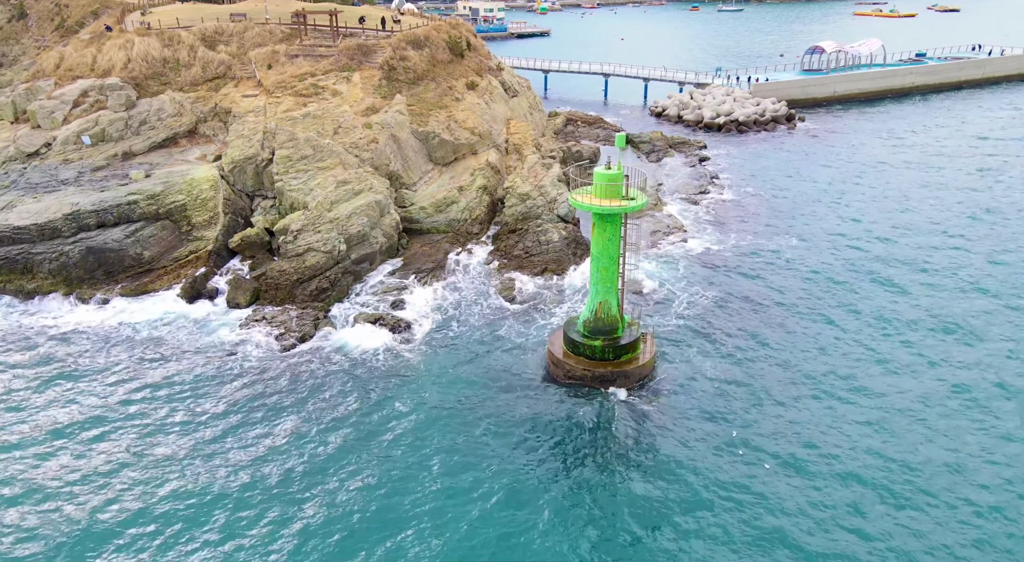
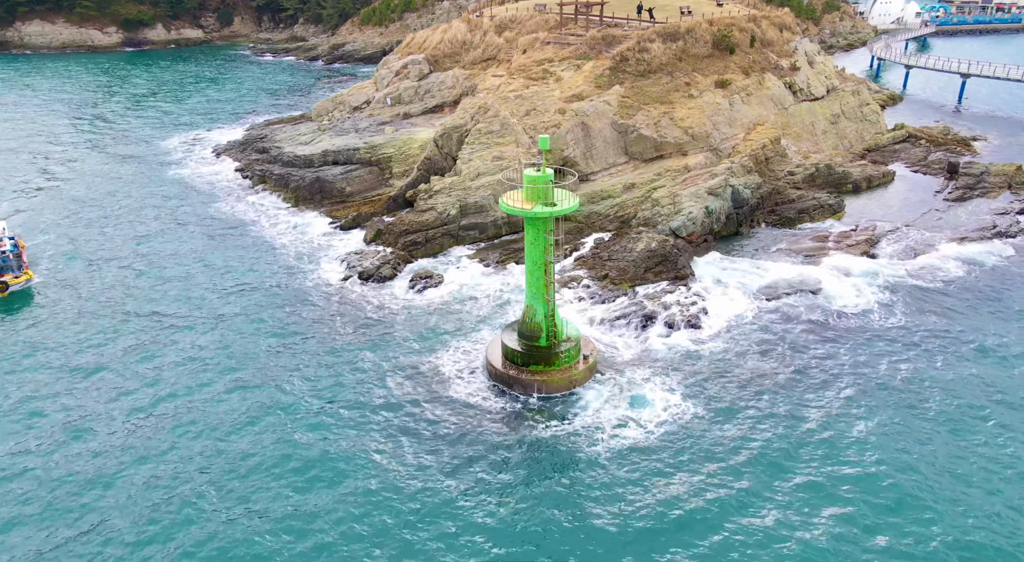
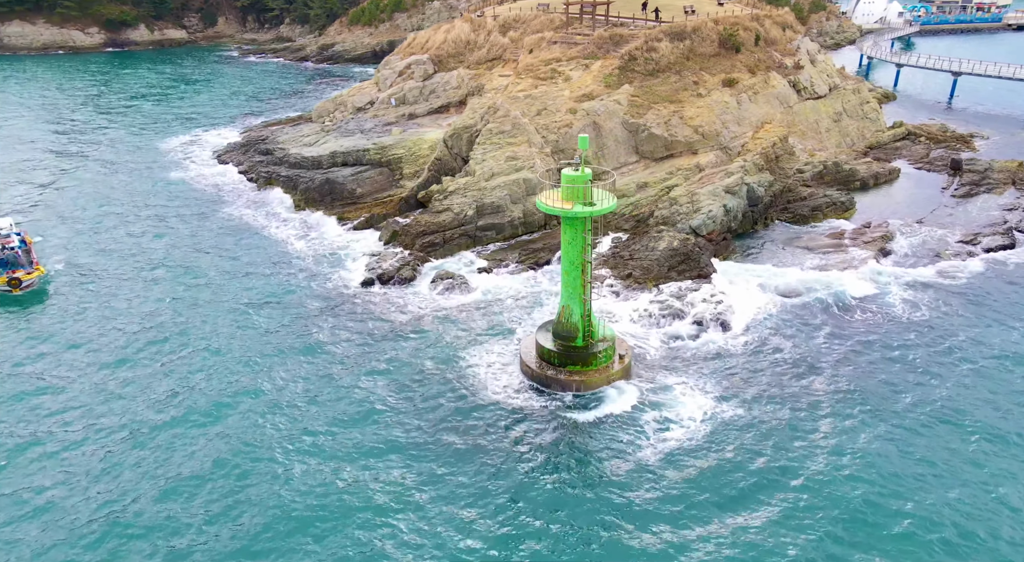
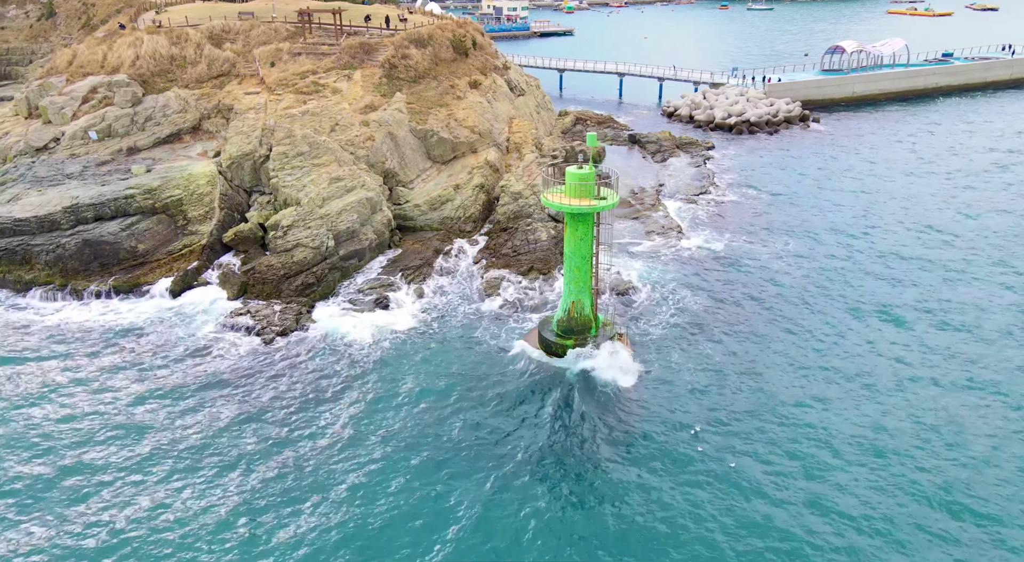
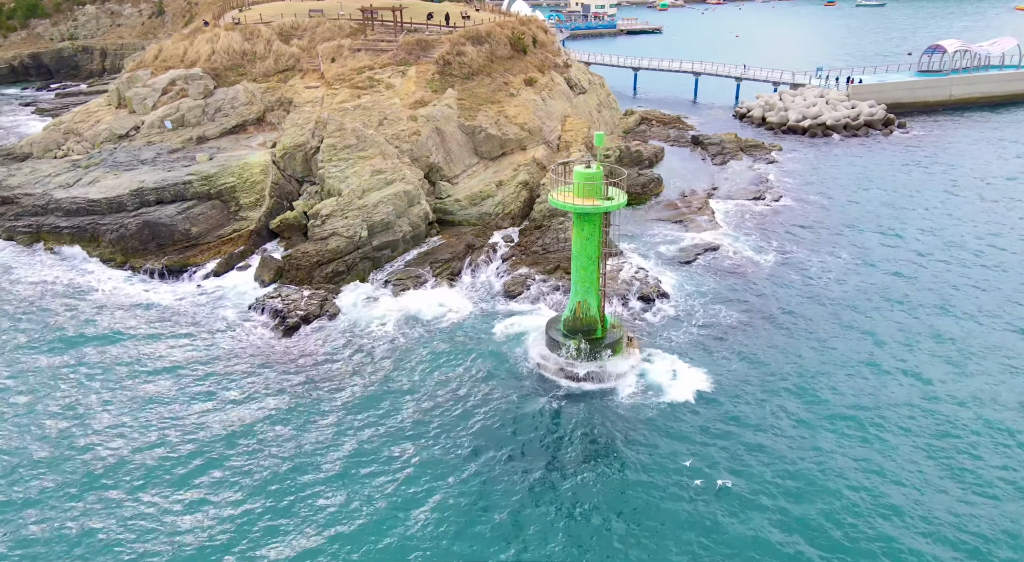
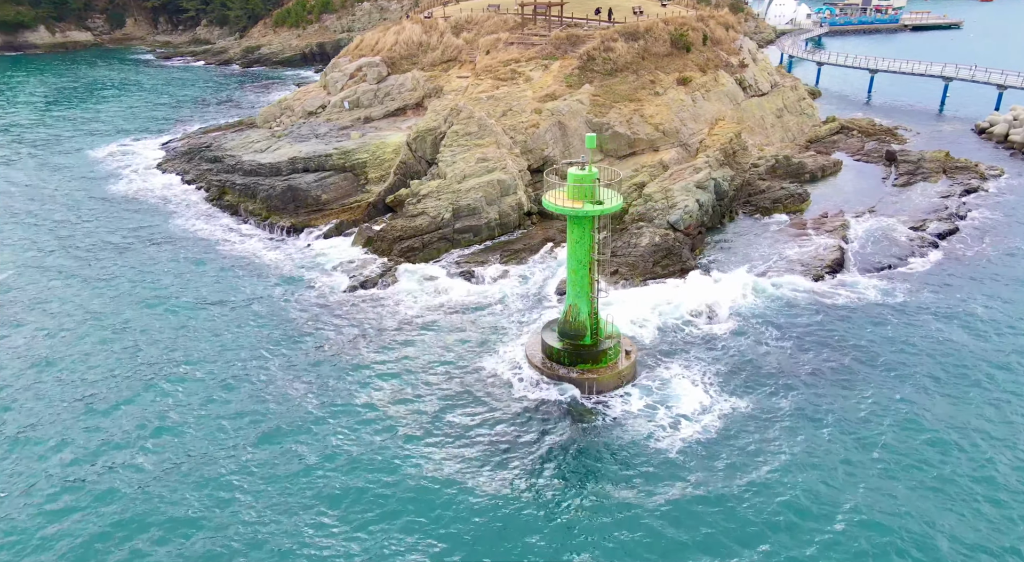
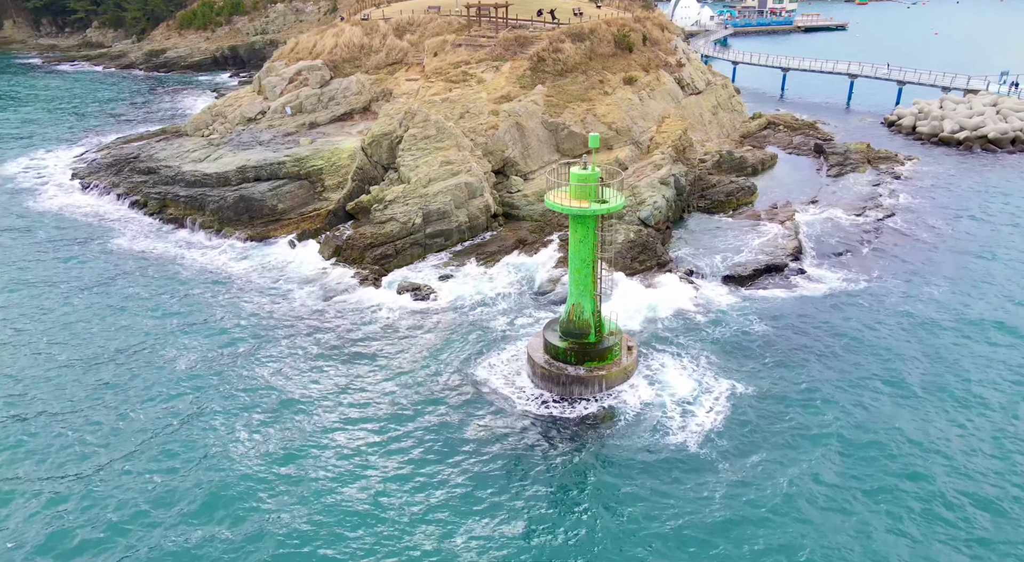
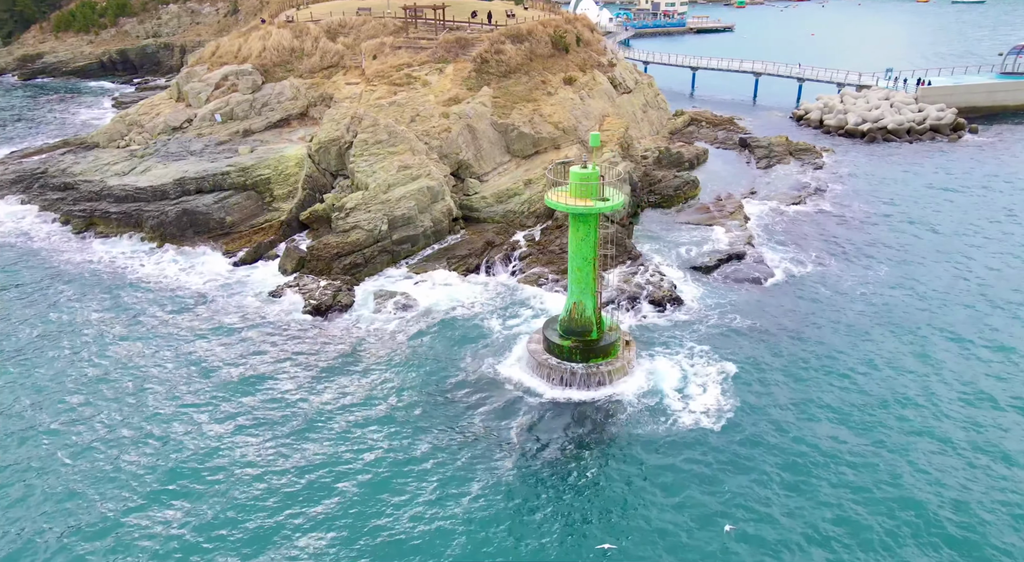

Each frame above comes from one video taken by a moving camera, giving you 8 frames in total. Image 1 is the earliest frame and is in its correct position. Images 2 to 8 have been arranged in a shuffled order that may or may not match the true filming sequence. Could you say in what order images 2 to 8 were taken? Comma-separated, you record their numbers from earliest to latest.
4, 5, 8, 7, 6, 3, 2
